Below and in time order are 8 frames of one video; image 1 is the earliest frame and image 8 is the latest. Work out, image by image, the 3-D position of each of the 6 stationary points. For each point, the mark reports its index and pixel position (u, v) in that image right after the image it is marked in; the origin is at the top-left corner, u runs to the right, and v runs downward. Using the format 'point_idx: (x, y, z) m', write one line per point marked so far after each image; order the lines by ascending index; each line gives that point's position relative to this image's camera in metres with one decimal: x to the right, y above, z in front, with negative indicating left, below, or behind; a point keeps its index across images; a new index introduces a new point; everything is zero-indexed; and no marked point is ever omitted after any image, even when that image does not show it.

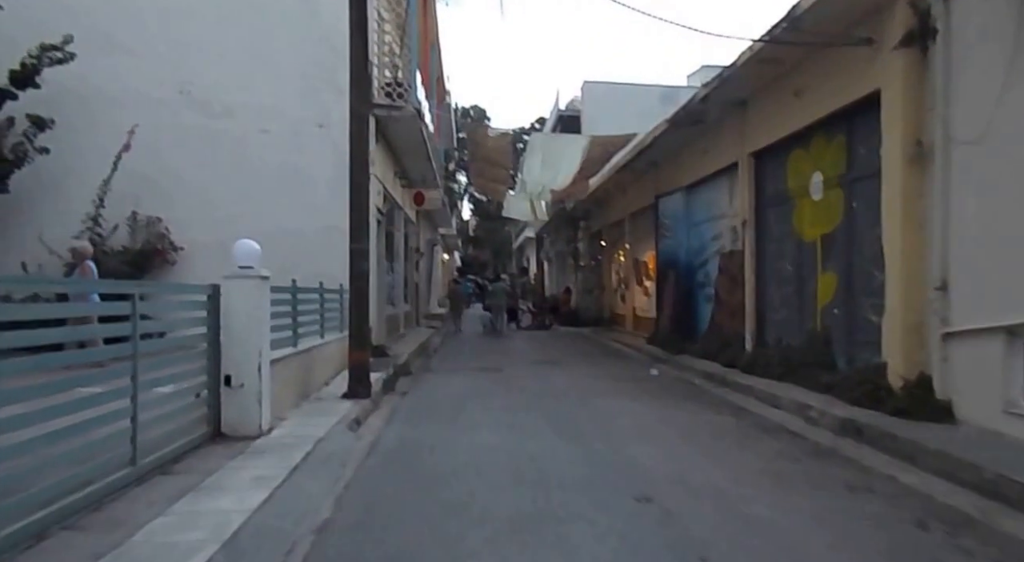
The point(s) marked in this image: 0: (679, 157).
0: (+4.8, +3.5, +20.0) m
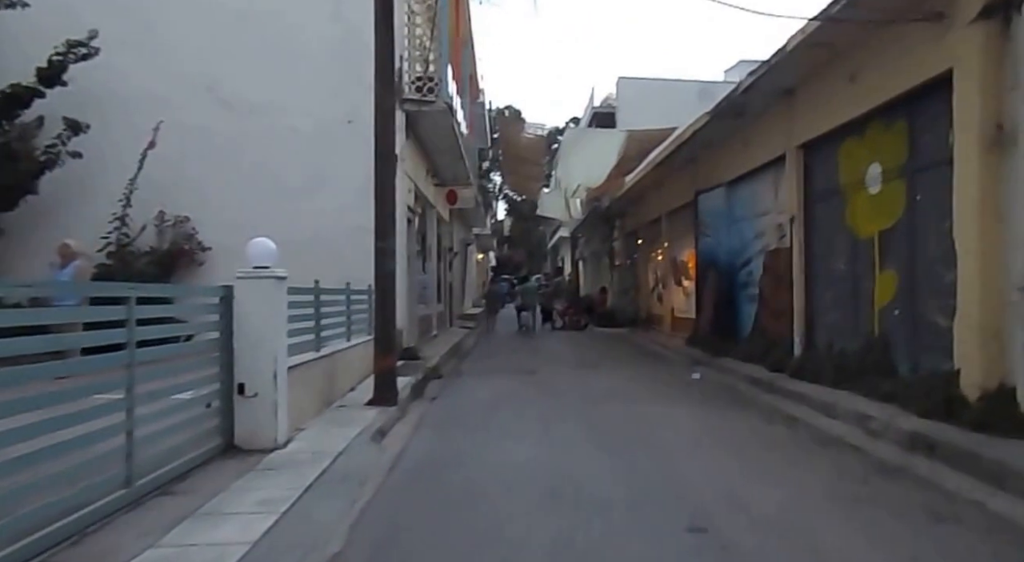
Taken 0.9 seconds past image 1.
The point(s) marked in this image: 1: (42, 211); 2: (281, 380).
0: (+5.7, +3.5, +19.1) m
1: (-11.3, +1.7, +16.6) m
2: (-2.8, -1.2, +8.4) m
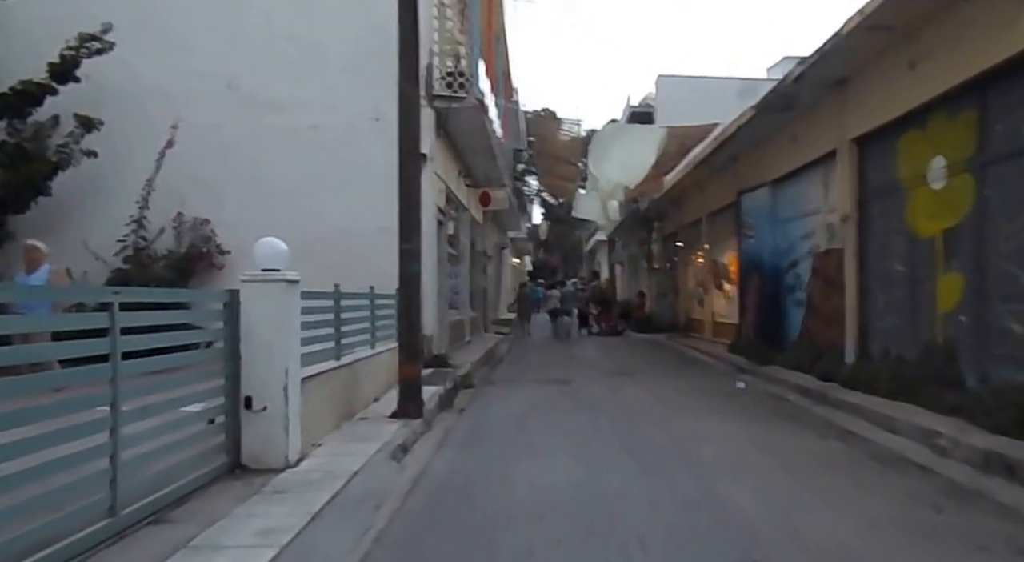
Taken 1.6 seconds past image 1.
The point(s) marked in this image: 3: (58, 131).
0: (+6.6, +3.4, +18.2) m
1: (-10.6, +1.6, +16.5) m
2: (-2.5, -1.2, +7.9) m
3: (-10.2, +3.4, +16.0) m
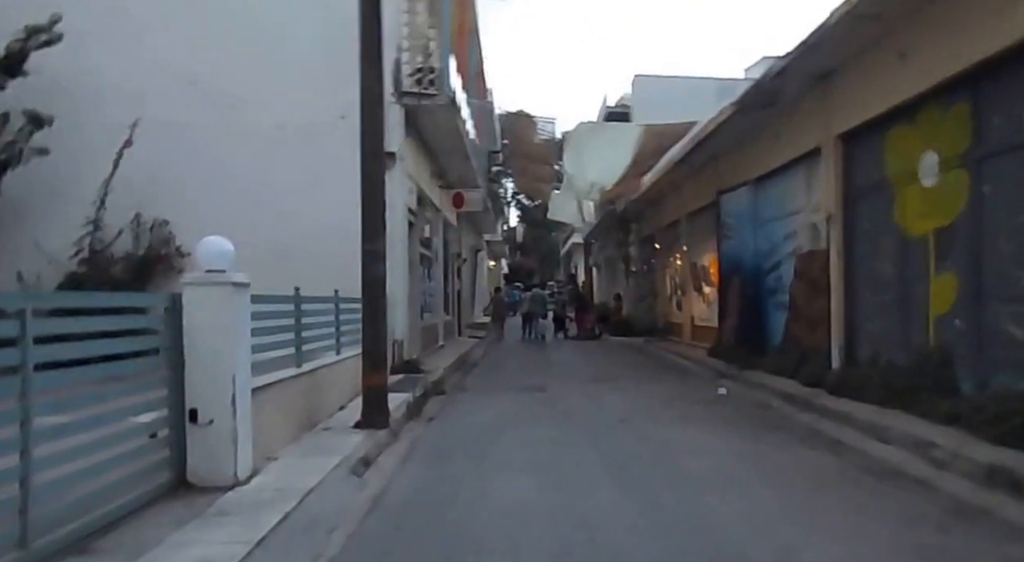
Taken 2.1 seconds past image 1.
0: (+5.9, +3.4, +17.8) m
1: (-11.2, +1.5, +15.6) m
2: (-2.8, -1.3, +7.2) m
3: (-10.8, +3.3, +15.0) m
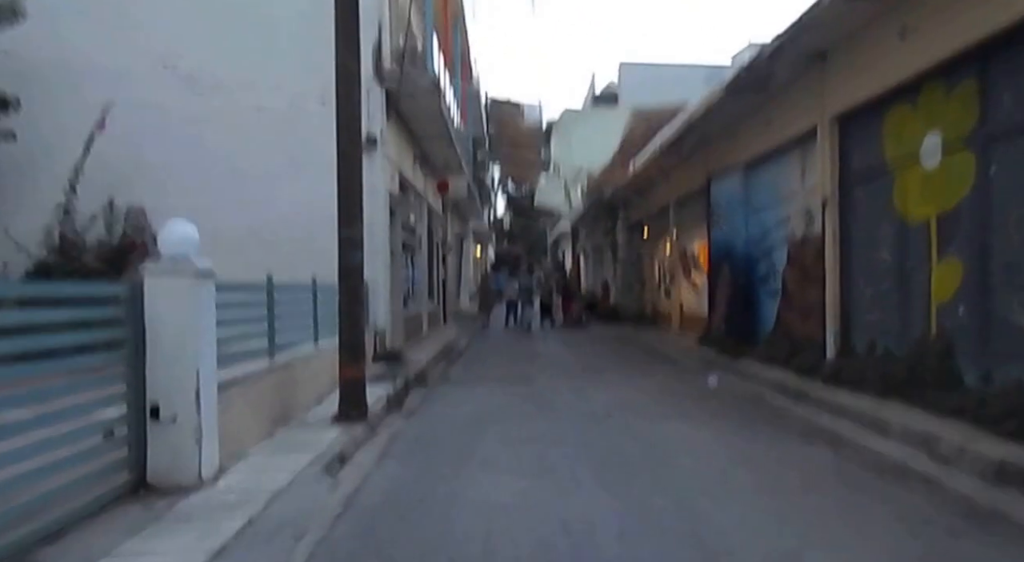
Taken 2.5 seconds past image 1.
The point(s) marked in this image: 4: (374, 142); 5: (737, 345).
0: (+5.5, +3.7, +17.4) m
1: (-11.5, +1.8, +14.9) m
2: (-2.9, -1.1, +6.7) m
3: (-11.1, +3.5, +14.3) m
4: (-3.0, +3.1, +15.5) m
5: (+5.3, -1.5, +16.5) m
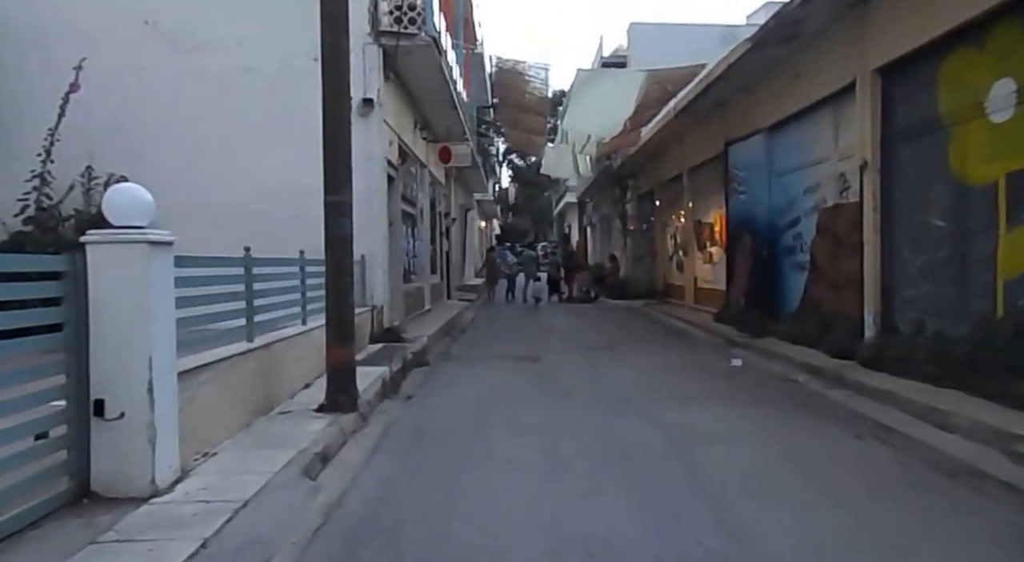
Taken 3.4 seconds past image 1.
0: (+5.7, +4.3, +16.1) m
1: (-11.3, +2.3, +13.8) m
2: (-2.8, -0.9, +5.7) m
3: (-10.9, +4.0, +13.2) m
4: (-2.9, +3.7, +14.3) m
5: (+5.5, -0.9, +15.5) m
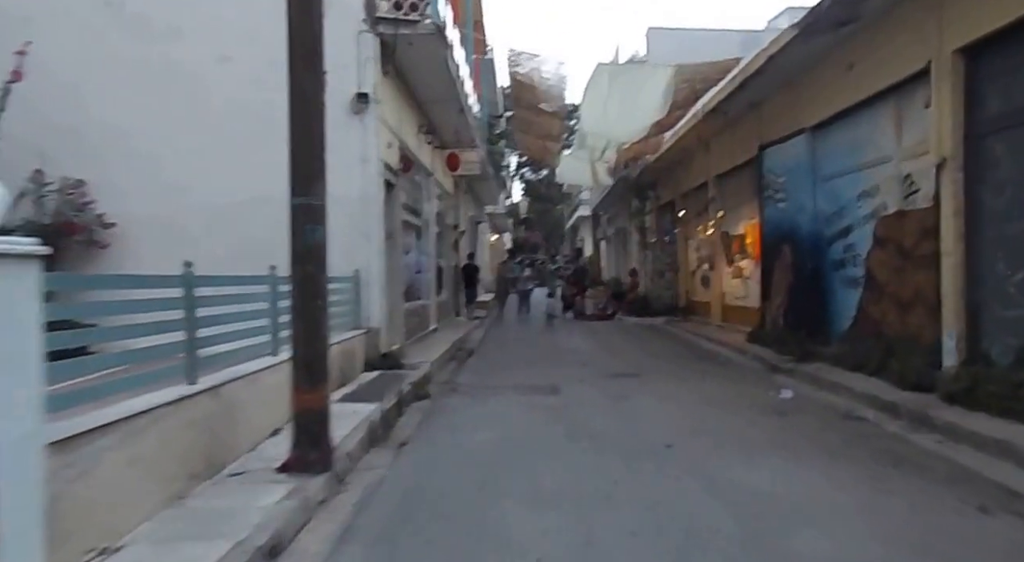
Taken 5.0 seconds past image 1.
0: (+5.9, +4.0, +14.4) m
1: (-11.1, +1.9, +12.4) m
2: (-2.7, -1.1, +4.1) m
3: (-10.7, +3.7, +11.8) m
4: (-2.7, +3.3, +12.8) m
5: (+5.7, -1.2, +13.7) m
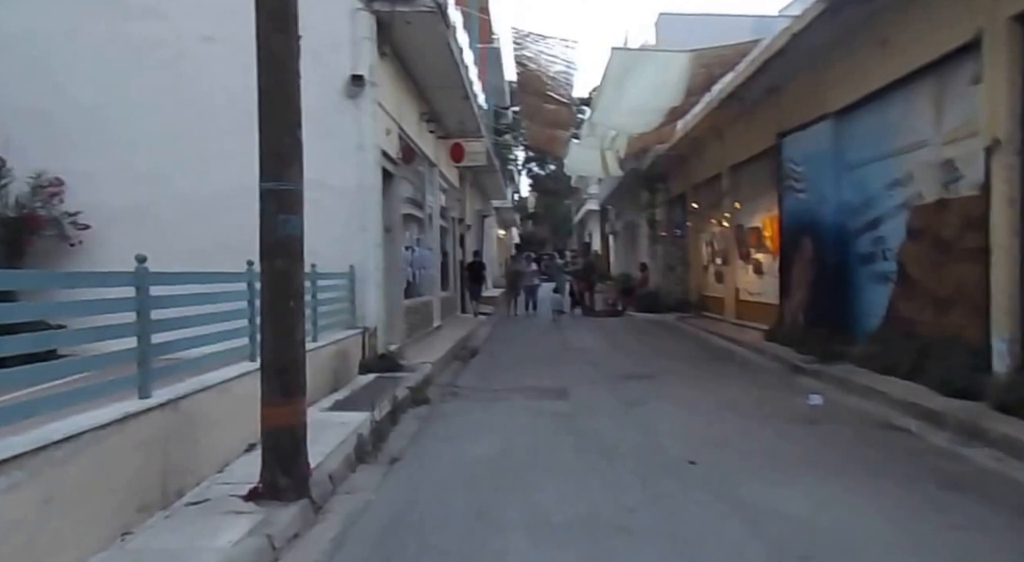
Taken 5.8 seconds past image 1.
0: (+6.0, +4.1, +13.6) m
1: (-11.0, +2.0, +11.7) m
2: (-2.7, -1.1, +3.3) m
3: (-10.7, +3.7, +11.1) m
4: (-2.6, +3.4, +12.0) m
5: (+5.8, -1.1, +12.9) m
